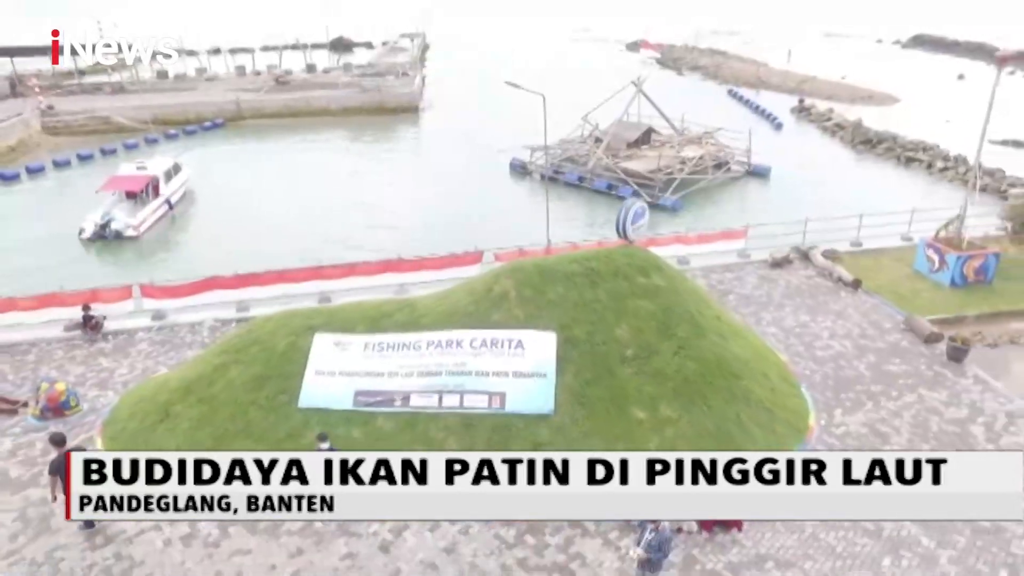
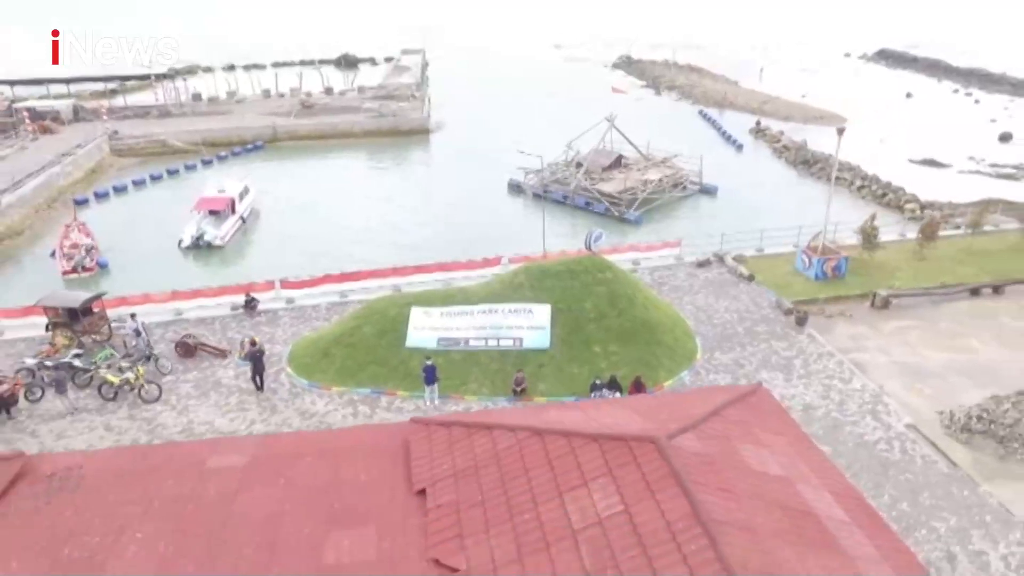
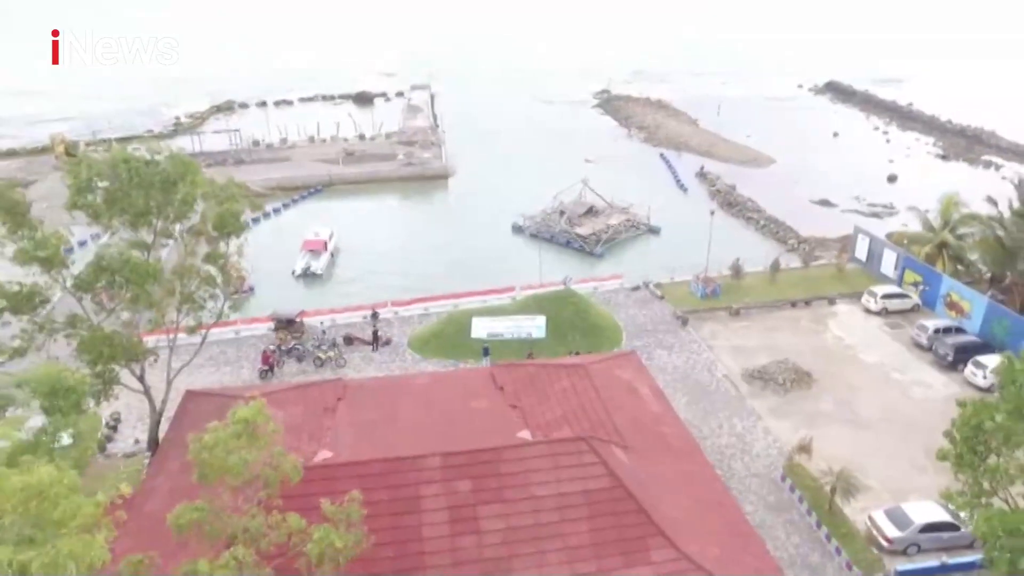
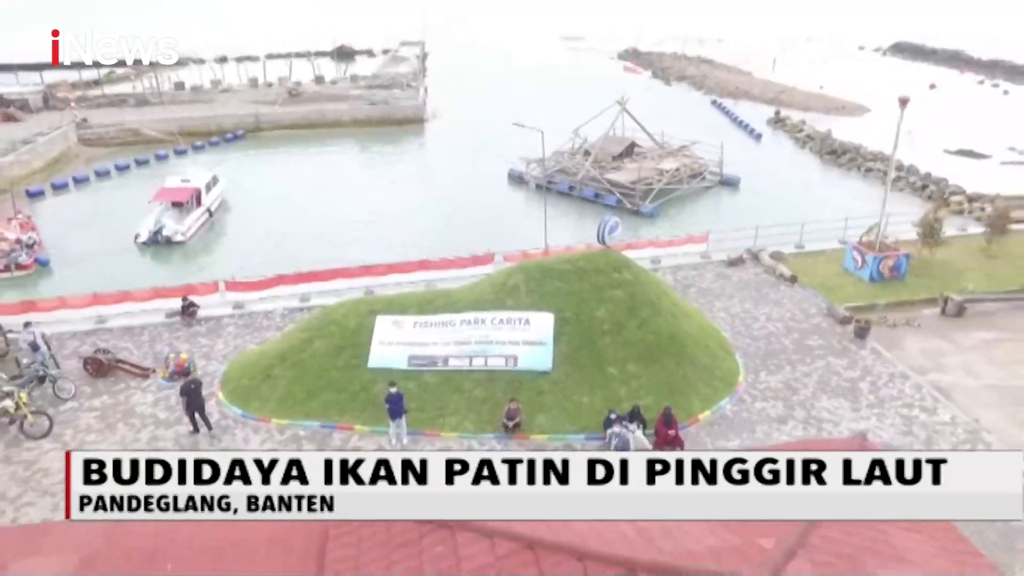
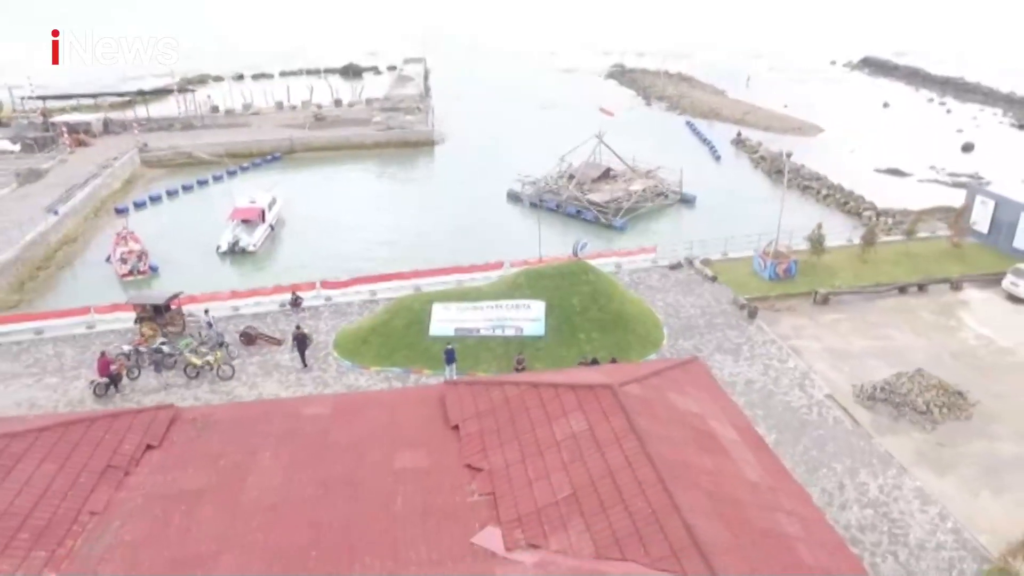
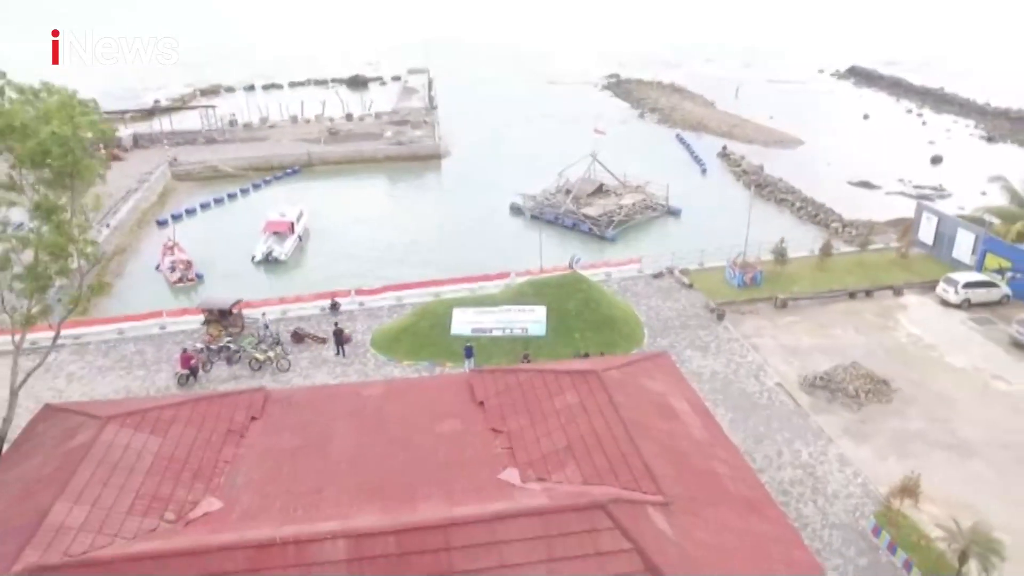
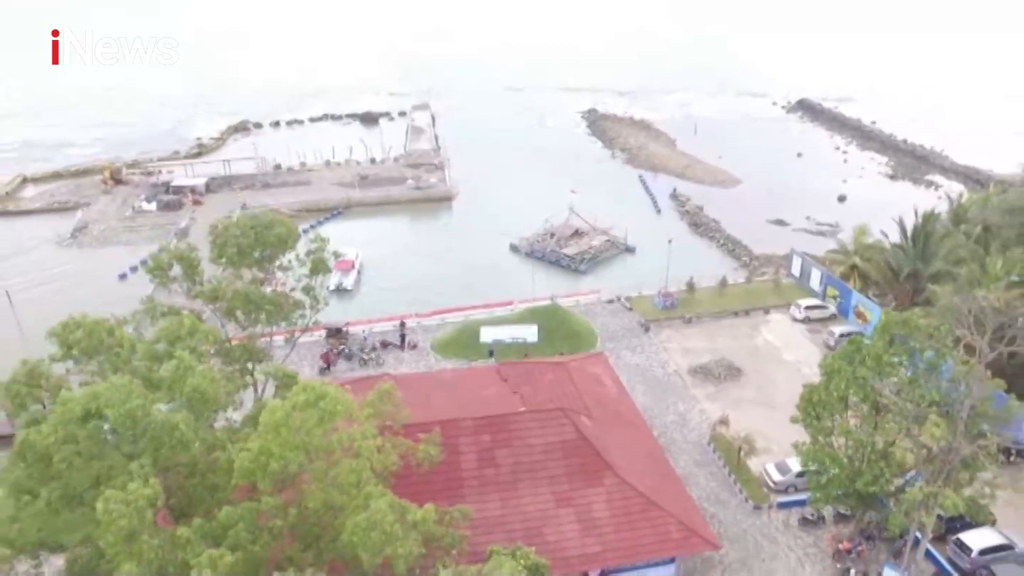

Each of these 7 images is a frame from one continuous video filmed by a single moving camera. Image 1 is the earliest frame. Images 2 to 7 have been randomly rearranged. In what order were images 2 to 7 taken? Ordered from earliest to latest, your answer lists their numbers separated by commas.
4, 2, 5, 6, 3, 7
